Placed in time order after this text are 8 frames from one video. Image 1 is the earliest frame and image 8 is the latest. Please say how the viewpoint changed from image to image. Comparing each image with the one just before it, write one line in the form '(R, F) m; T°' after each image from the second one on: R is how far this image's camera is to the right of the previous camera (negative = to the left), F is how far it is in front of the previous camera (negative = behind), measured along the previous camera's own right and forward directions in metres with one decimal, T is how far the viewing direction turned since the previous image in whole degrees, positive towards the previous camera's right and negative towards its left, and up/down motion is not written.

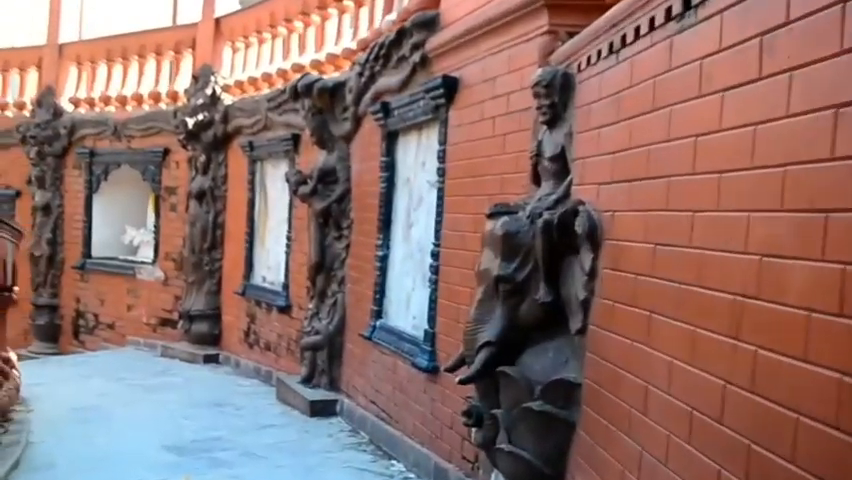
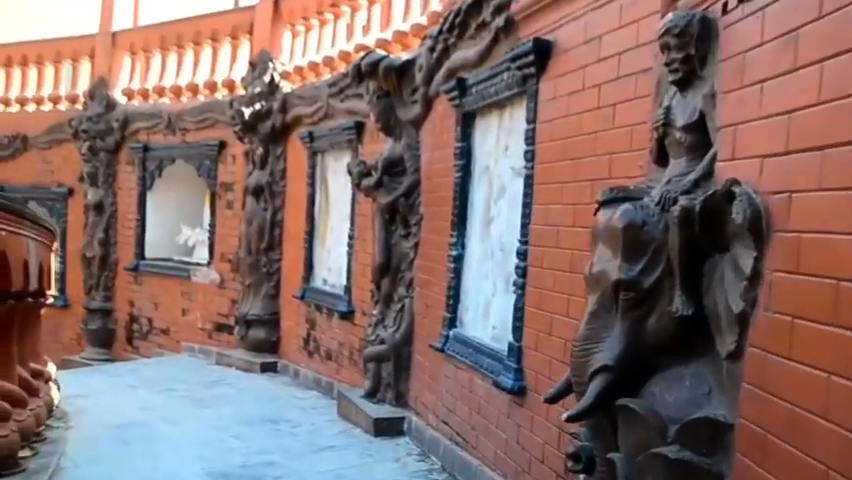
(-0.1, +0.7) m; -4°
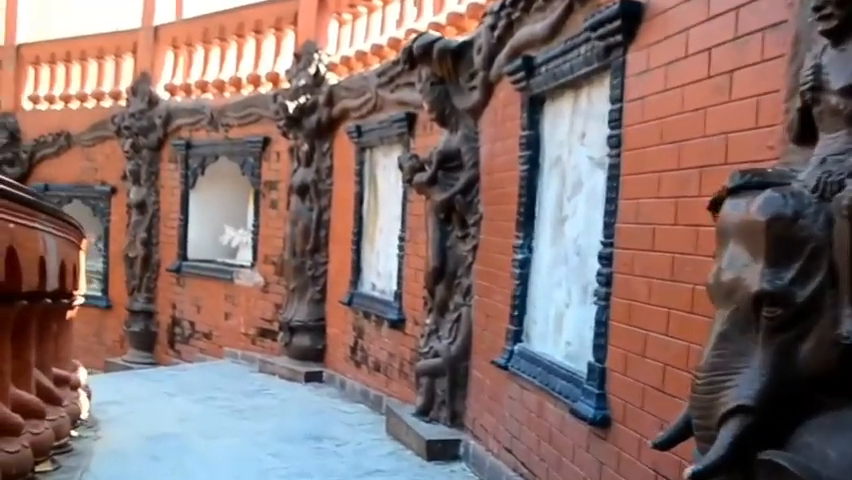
(0.0, +0.6) m; -3°
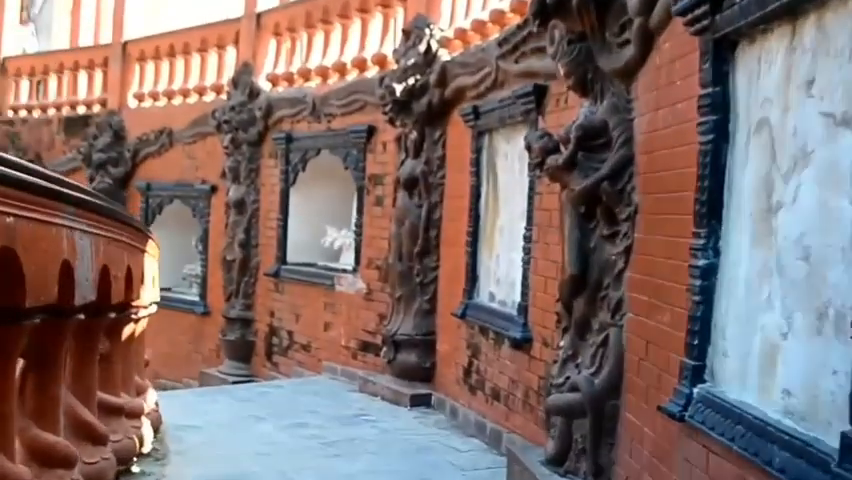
(-0.1, +1.2) m; -7°
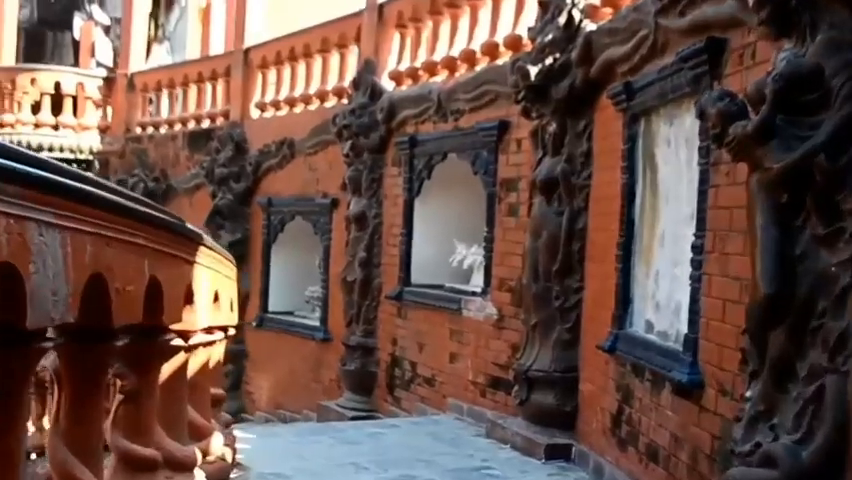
(+0.1, +1.2) m; -9°
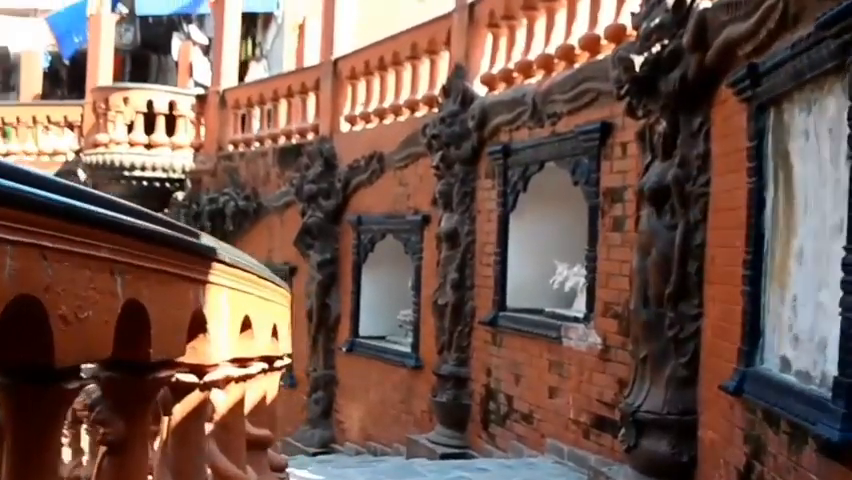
(+0.1, +0.8) m; -7°
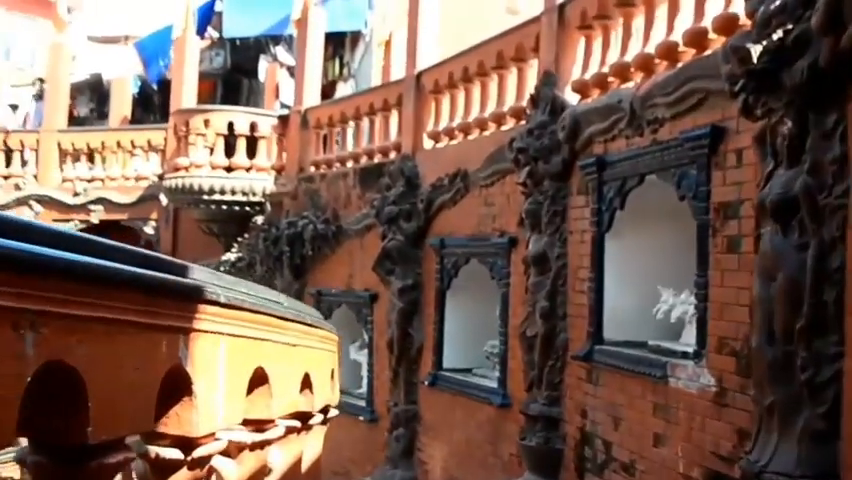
(+0.1, +0.7) m; -6°
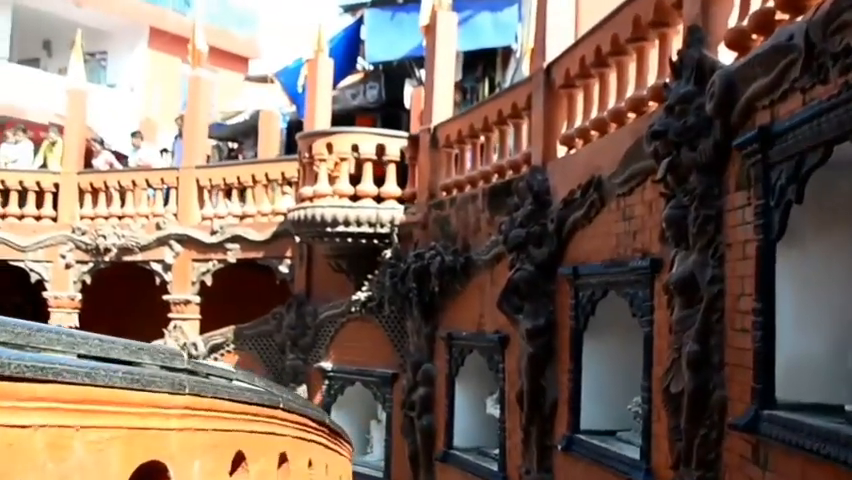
(+0.5, +1.8) m; -11°
